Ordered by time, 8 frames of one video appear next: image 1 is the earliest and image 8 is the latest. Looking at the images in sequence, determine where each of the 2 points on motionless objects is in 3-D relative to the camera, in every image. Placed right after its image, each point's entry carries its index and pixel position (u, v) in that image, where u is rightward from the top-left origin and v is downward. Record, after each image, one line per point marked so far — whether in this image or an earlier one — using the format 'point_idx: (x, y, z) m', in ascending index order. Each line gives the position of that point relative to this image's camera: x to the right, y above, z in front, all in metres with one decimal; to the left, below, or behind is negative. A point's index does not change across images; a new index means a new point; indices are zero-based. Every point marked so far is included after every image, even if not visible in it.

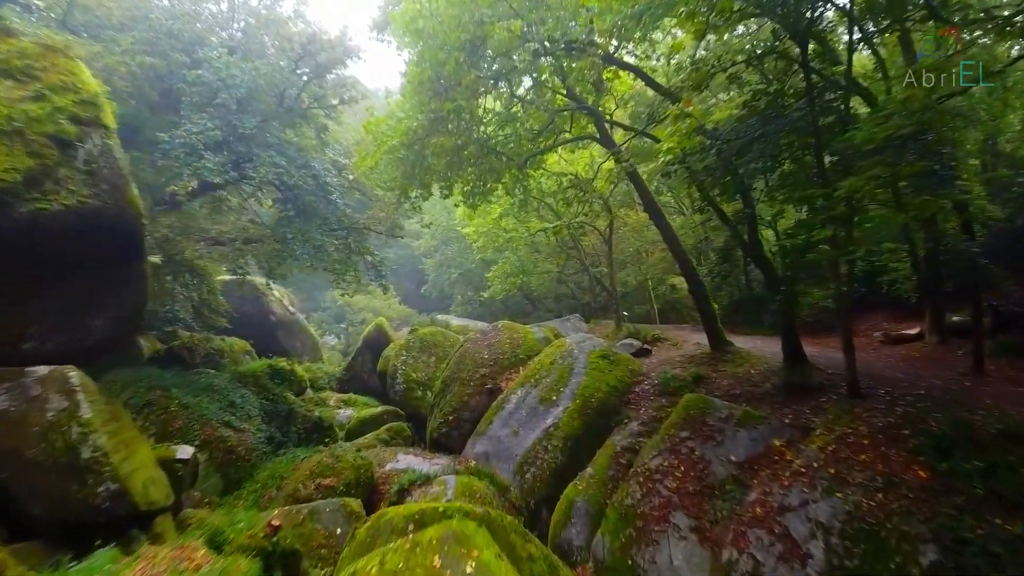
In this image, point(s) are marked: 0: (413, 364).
0: (-1.4, -1.1, +11.5) m
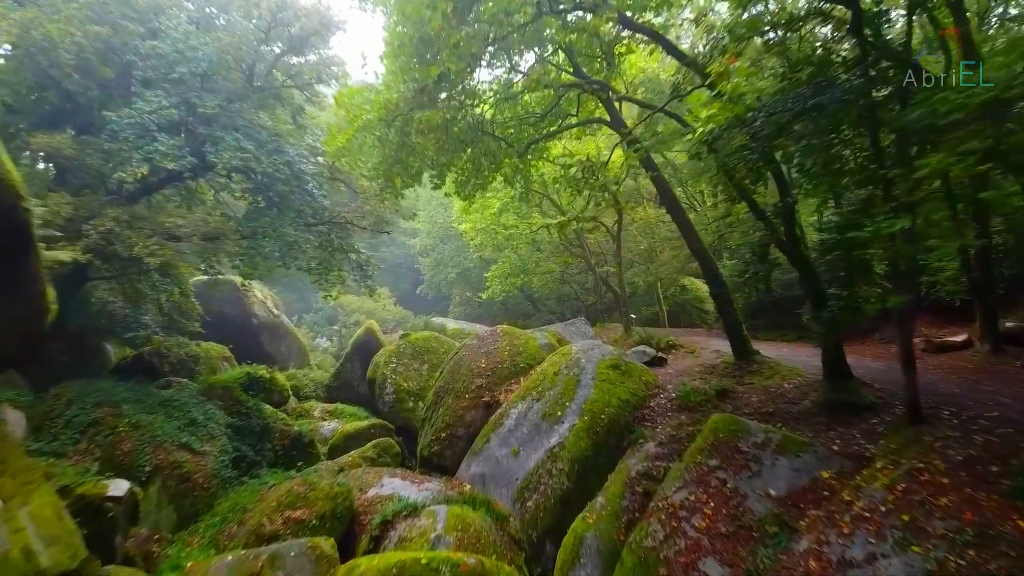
0: (-1.4, -1.1, +10.6) m
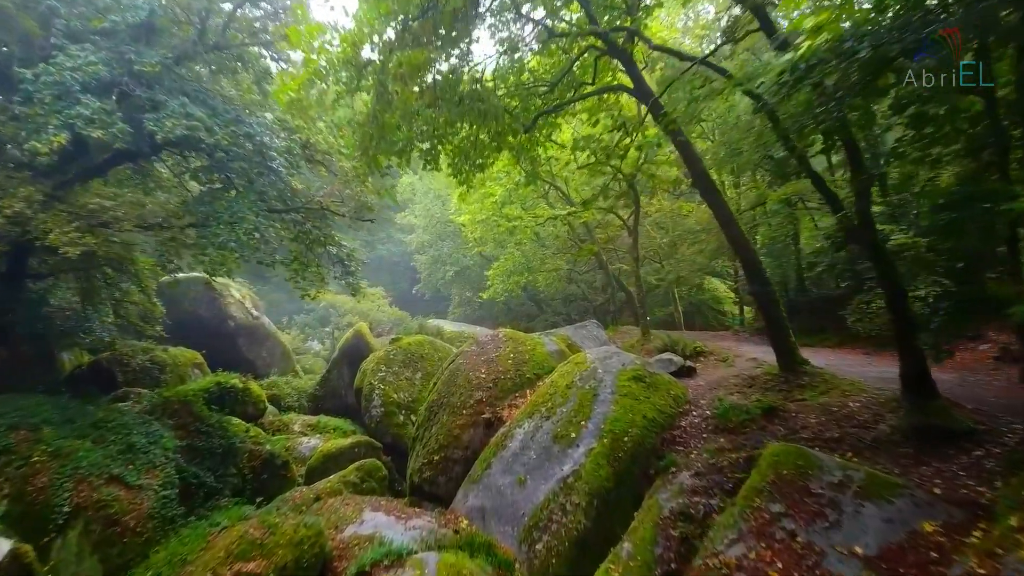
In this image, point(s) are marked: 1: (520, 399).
0: (-1.4, -1.1, +9.4) m
1: (+0.1, -1.0, +7.4) m
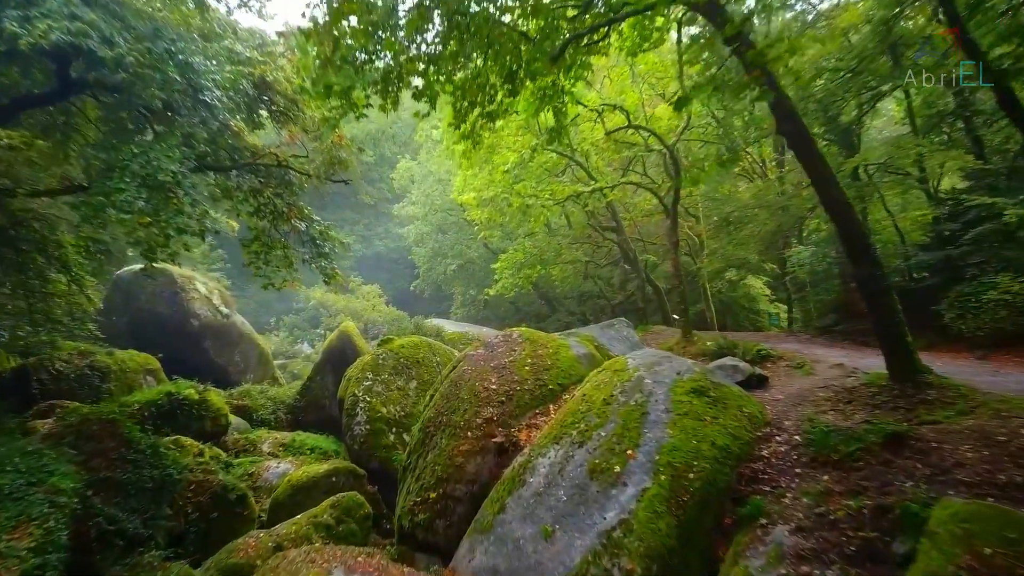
0: (-1.2, -1.0, +7.7) m
1: (+0.2, -0.9, +5.7) m
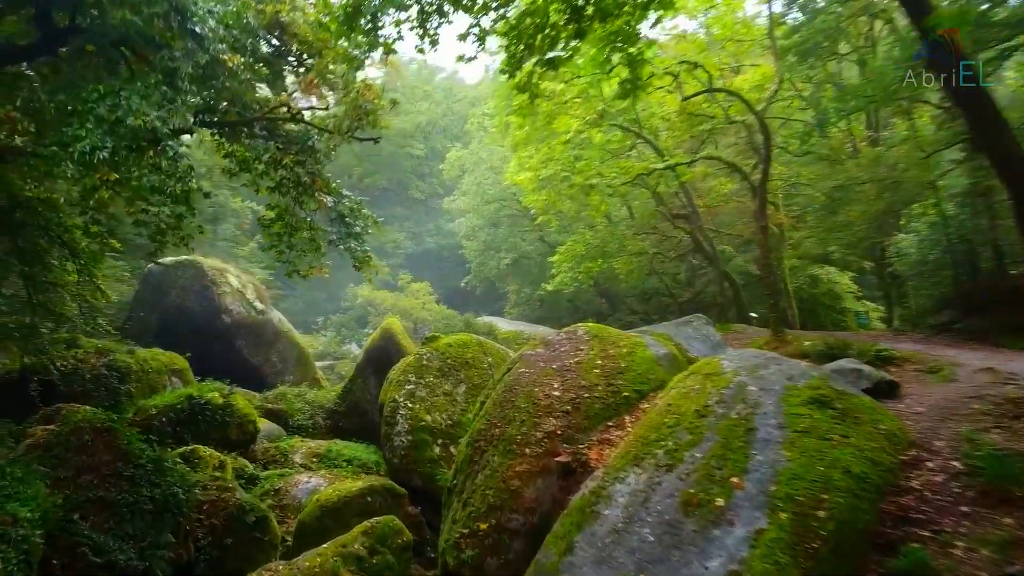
0: (-0.7, -0.9, +6.8) m
1: (+0.6, -0.8, +4.6) m
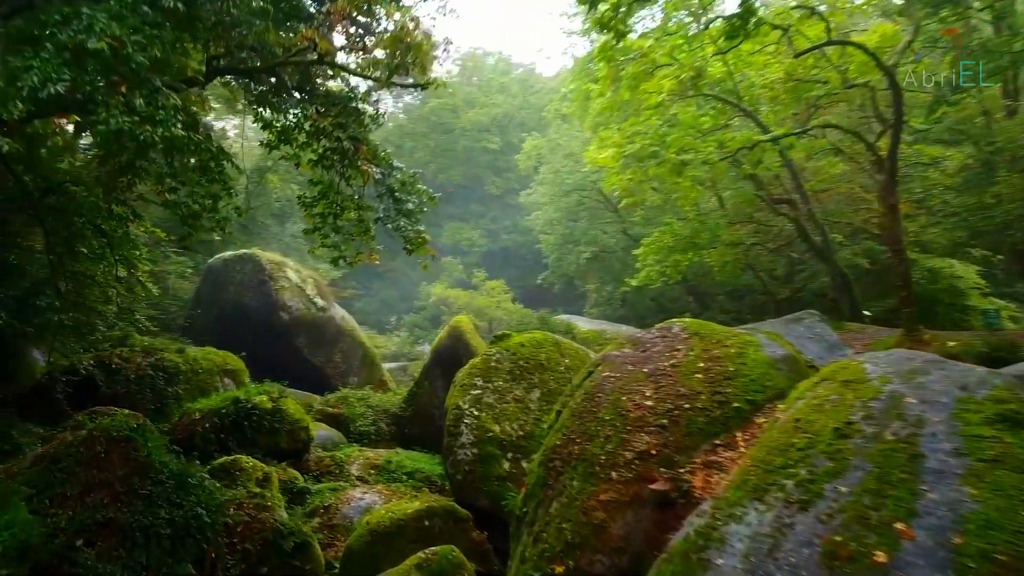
0: (-0.1, -0.8, +5.9) m
1: (+1.0, -0.8, +3.7) m
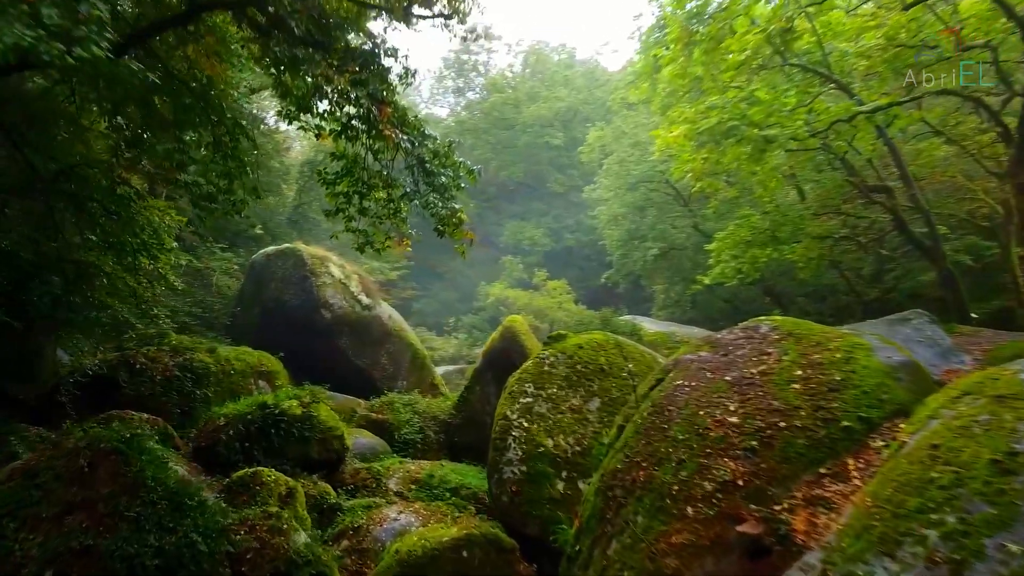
0: (+0.3, -0.8, +5.2) m
1: (+1.1, -0.7, +2.9) m
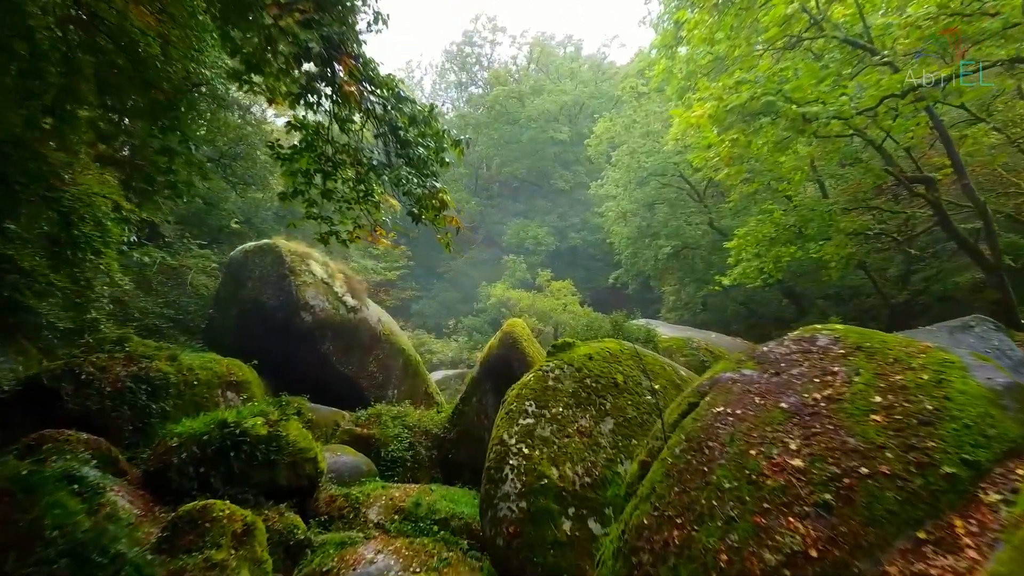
0: (+0.3, -0.8, +4.4) m
1: (+1.1, -0.7, +2.1) m
